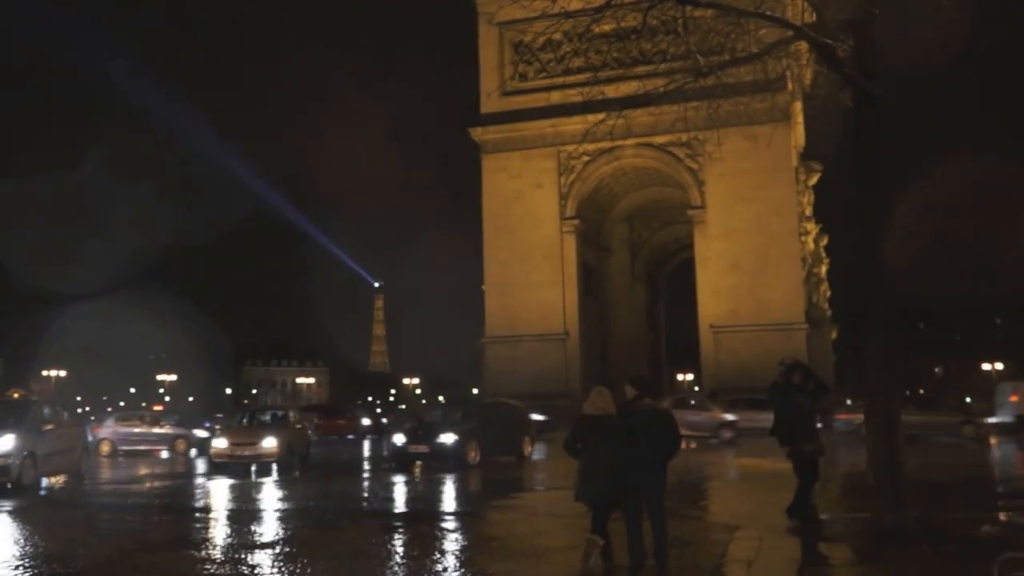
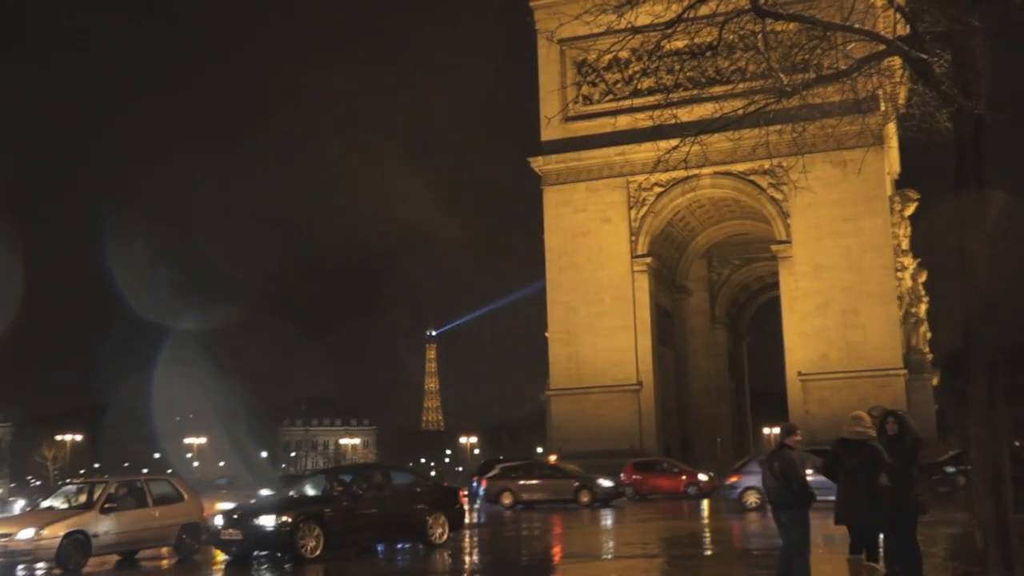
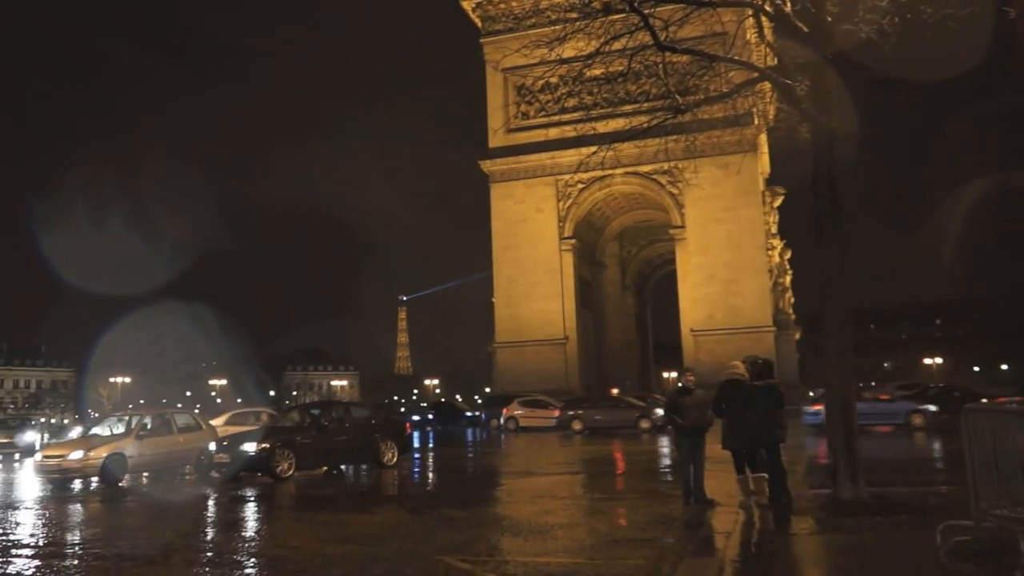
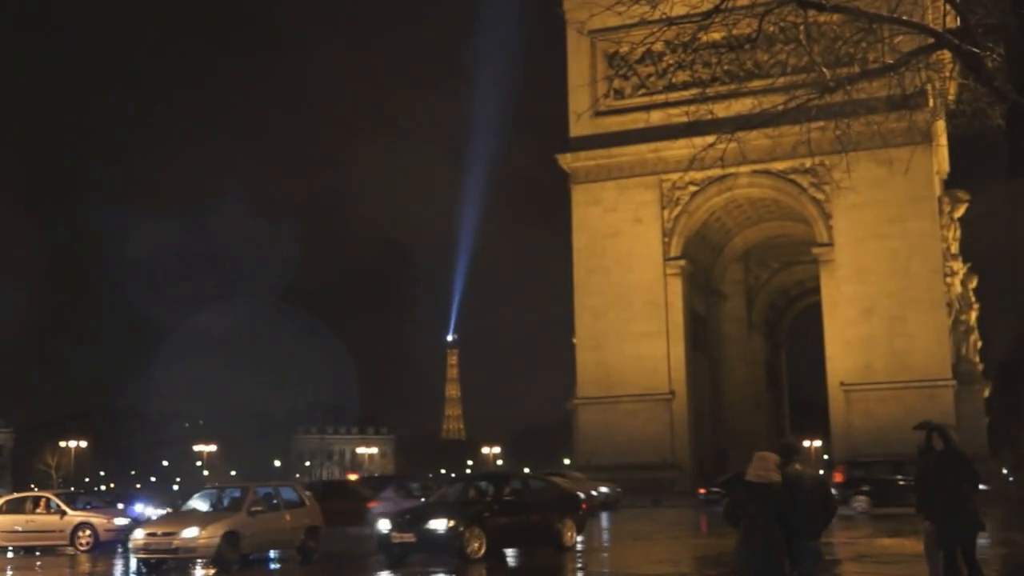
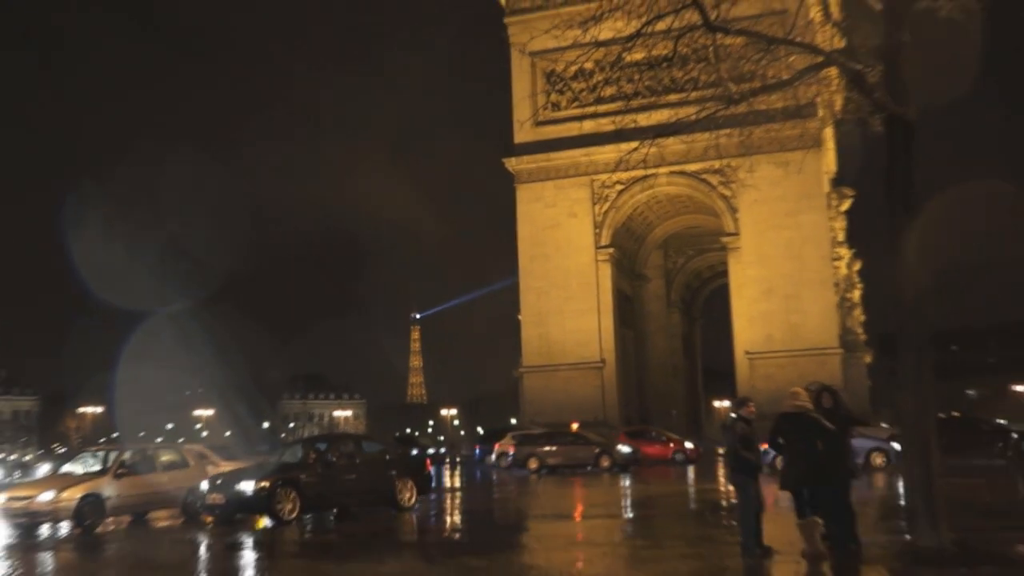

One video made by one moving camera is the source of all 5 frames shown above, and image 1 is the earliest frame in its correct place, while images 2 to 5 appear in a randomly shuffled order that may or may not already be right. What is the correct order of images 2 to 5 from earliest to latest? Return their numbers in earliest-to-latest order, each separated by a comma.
4, 2, 5, 3
